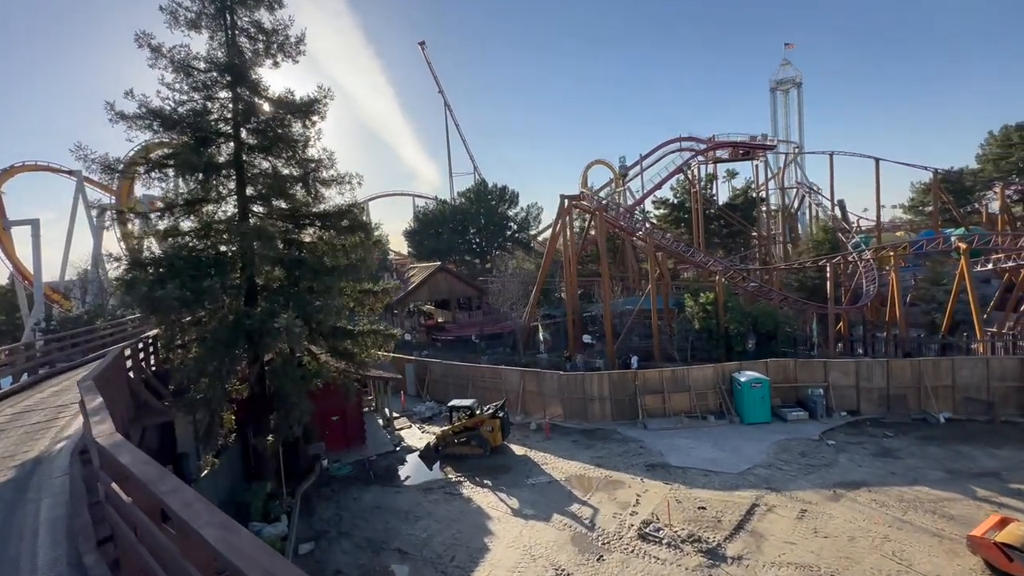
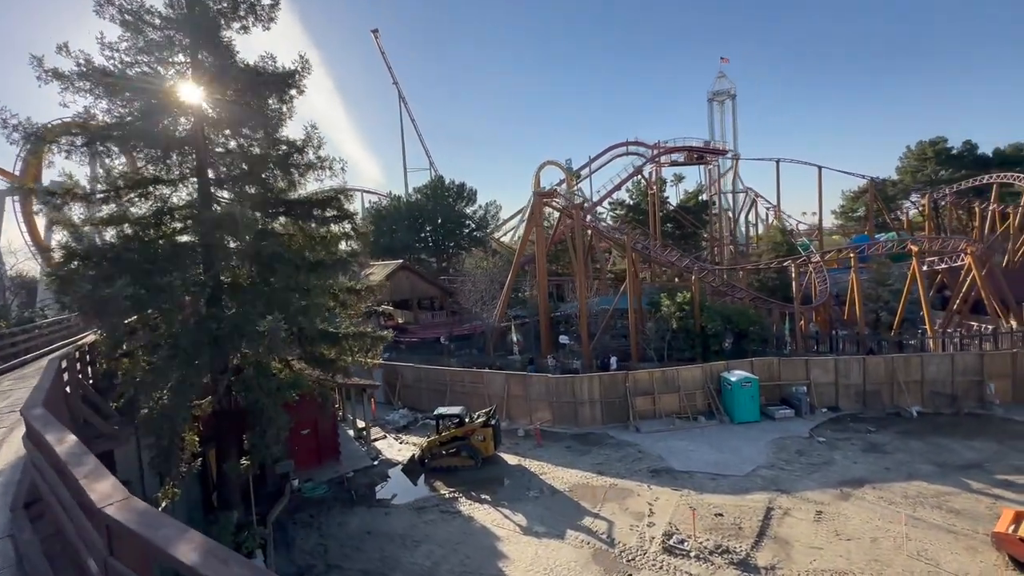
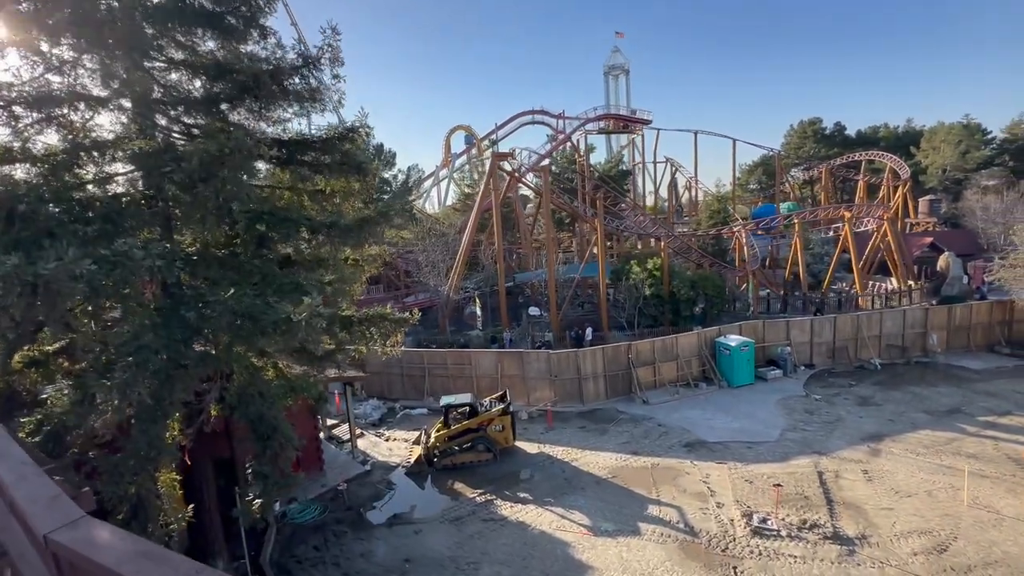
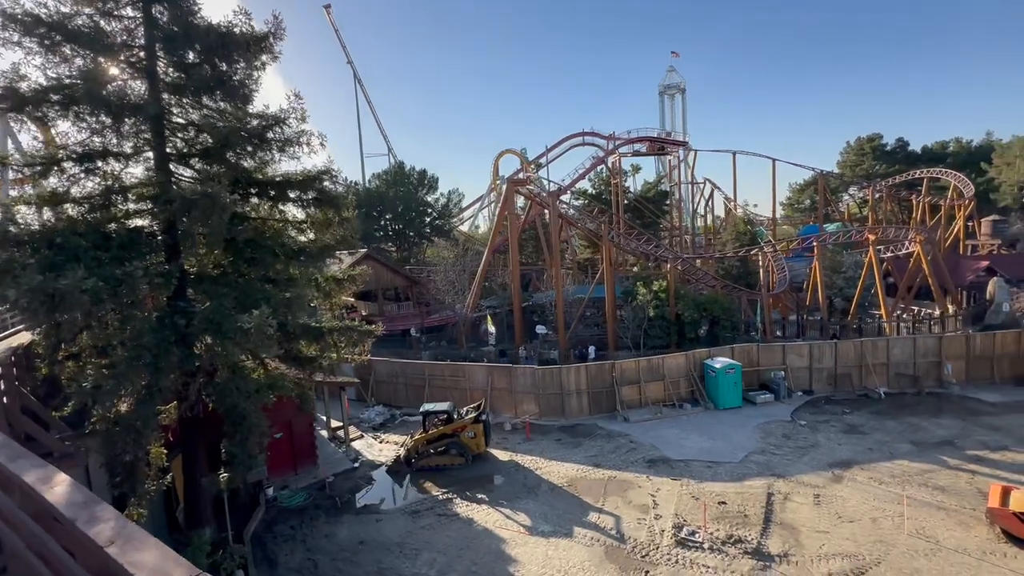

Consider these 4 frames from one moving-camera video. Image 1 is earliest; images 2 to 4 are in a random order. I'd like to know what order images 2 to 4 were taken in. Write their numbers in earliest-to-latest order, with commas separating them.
2, 4, 3
